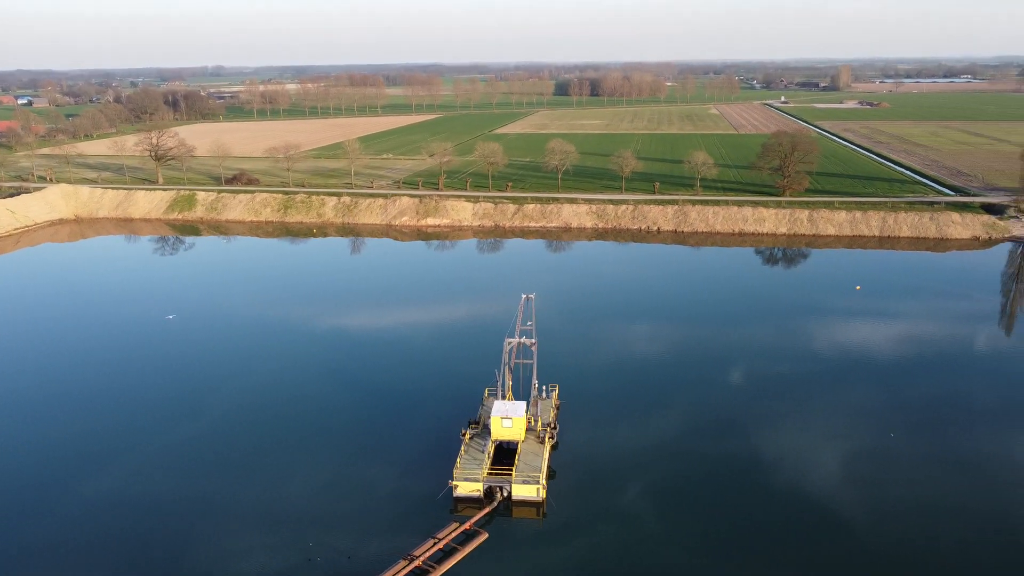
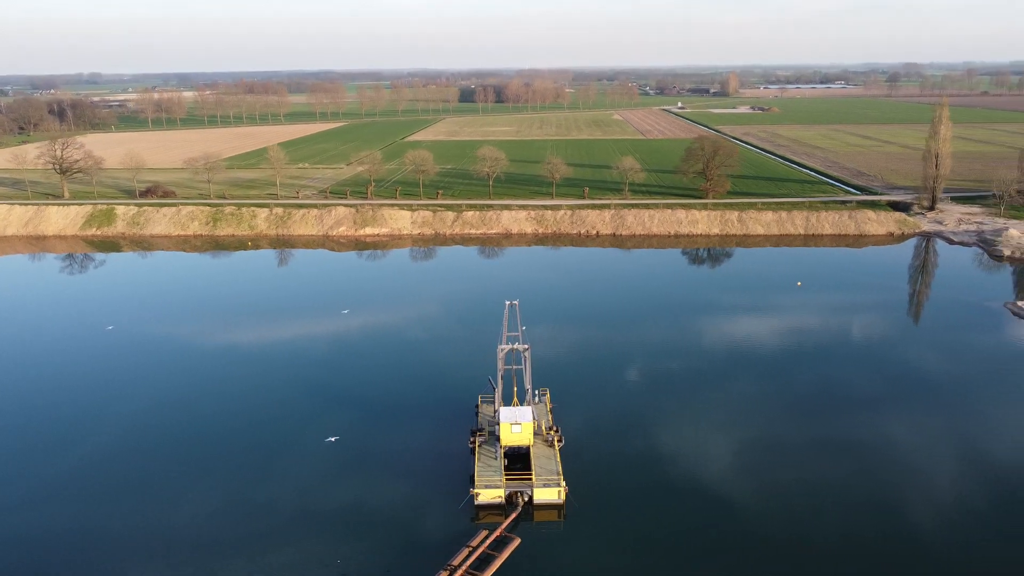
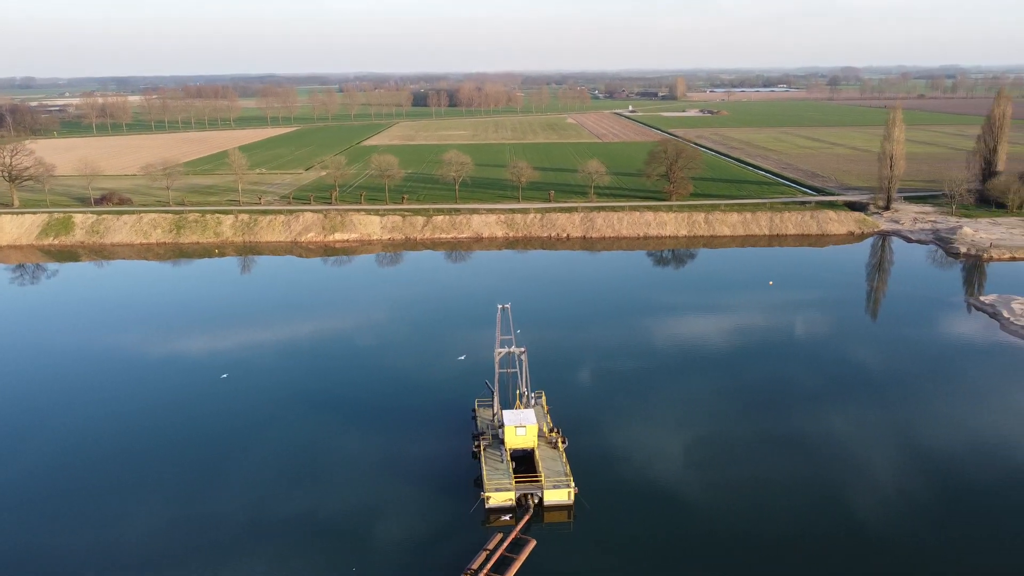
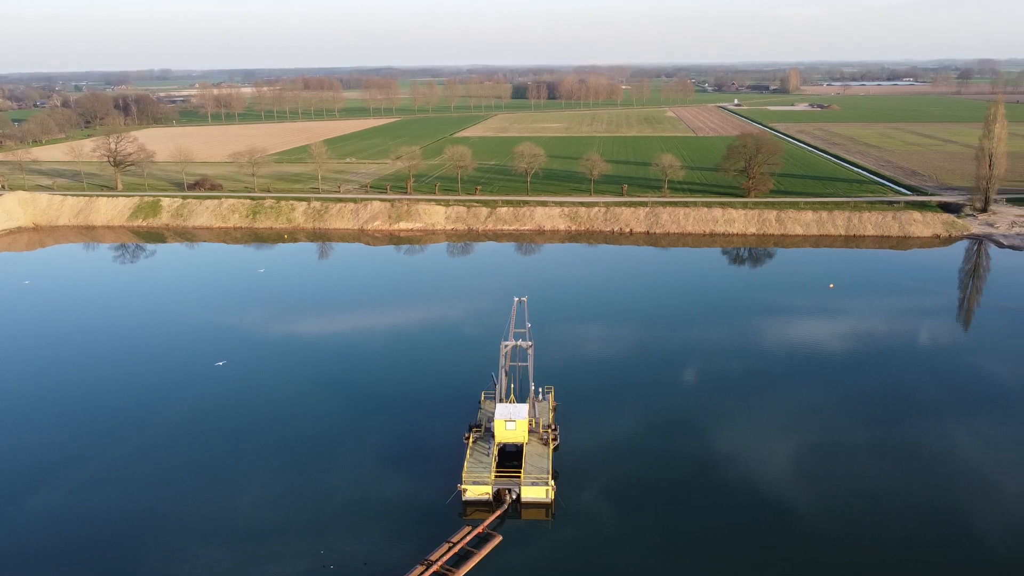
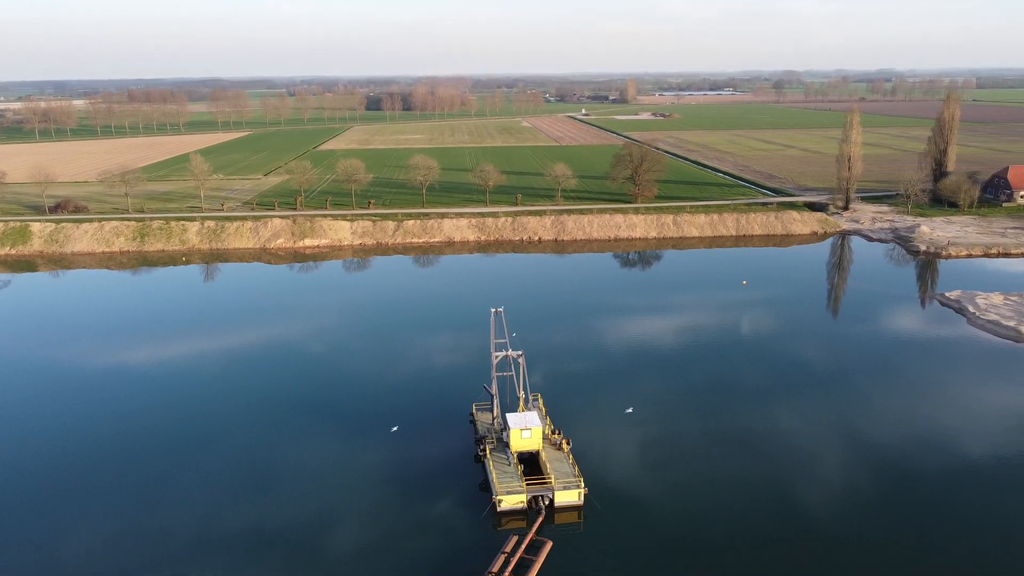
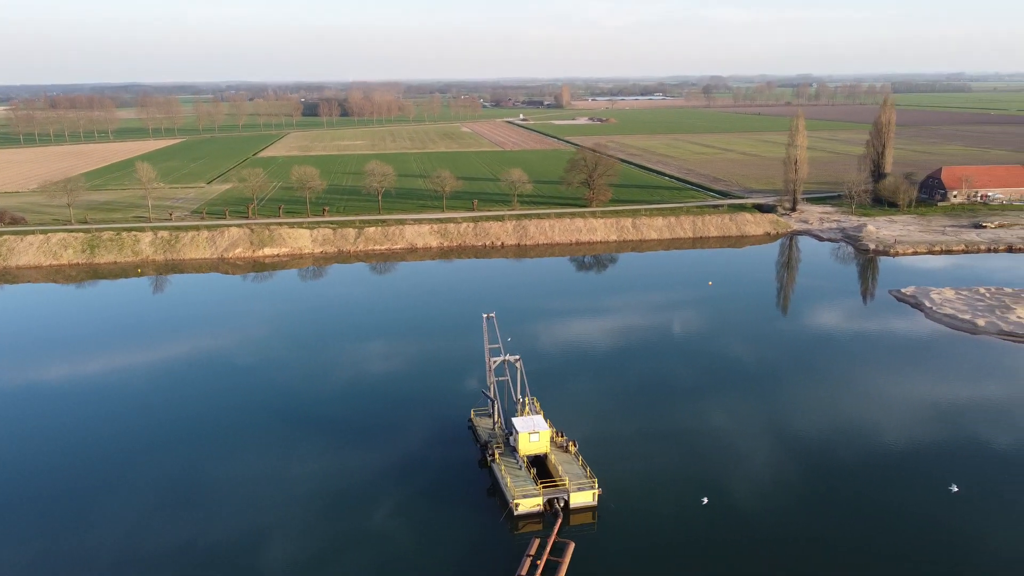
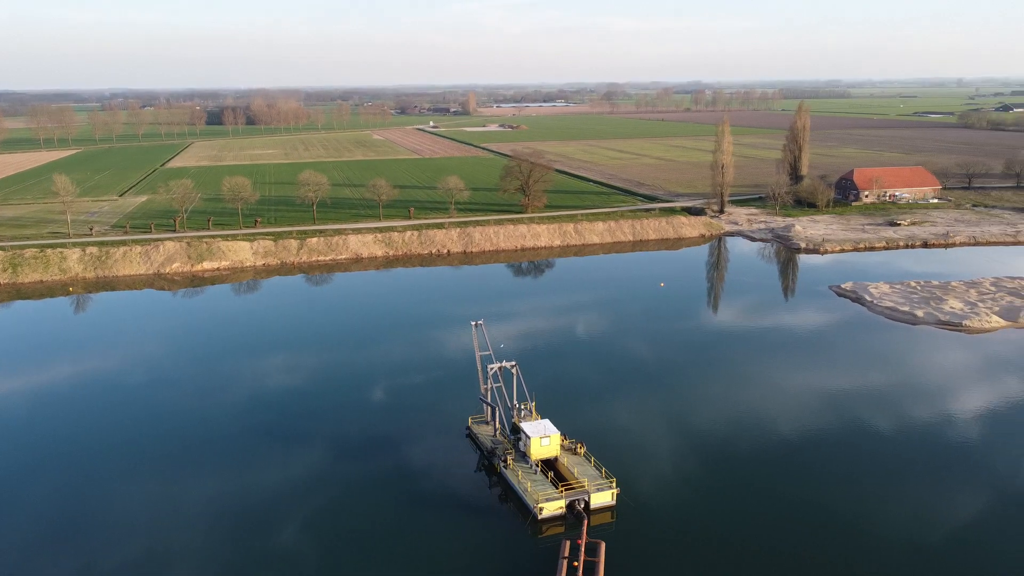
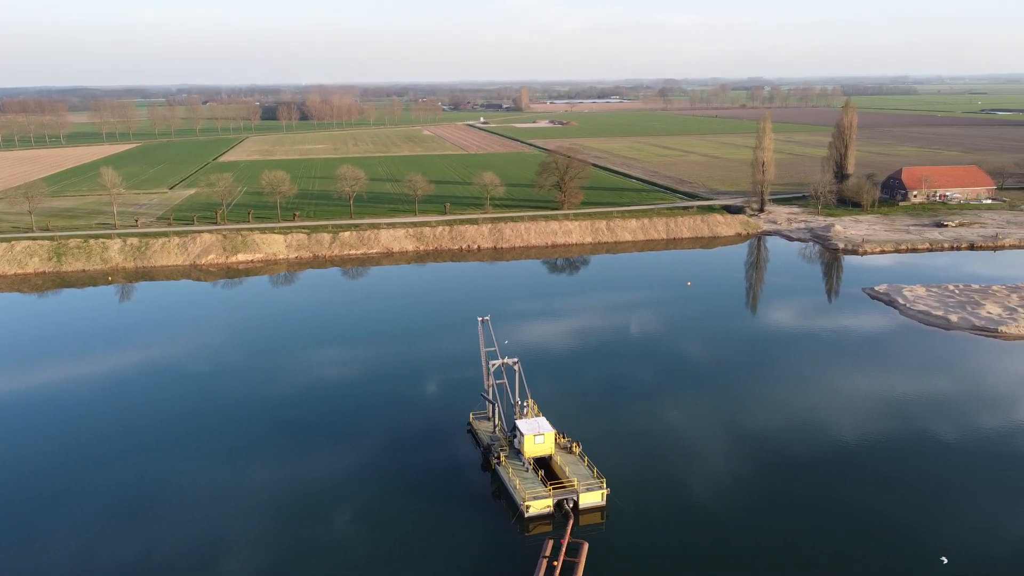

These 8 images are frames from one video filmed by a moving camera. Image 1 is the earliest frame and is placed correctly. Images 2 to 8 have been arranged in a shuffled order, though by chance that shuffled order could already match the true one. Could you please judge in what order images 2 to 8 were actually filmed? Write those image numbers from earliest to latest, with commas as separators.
4, 2, 3, 5, 6, 8, 7
